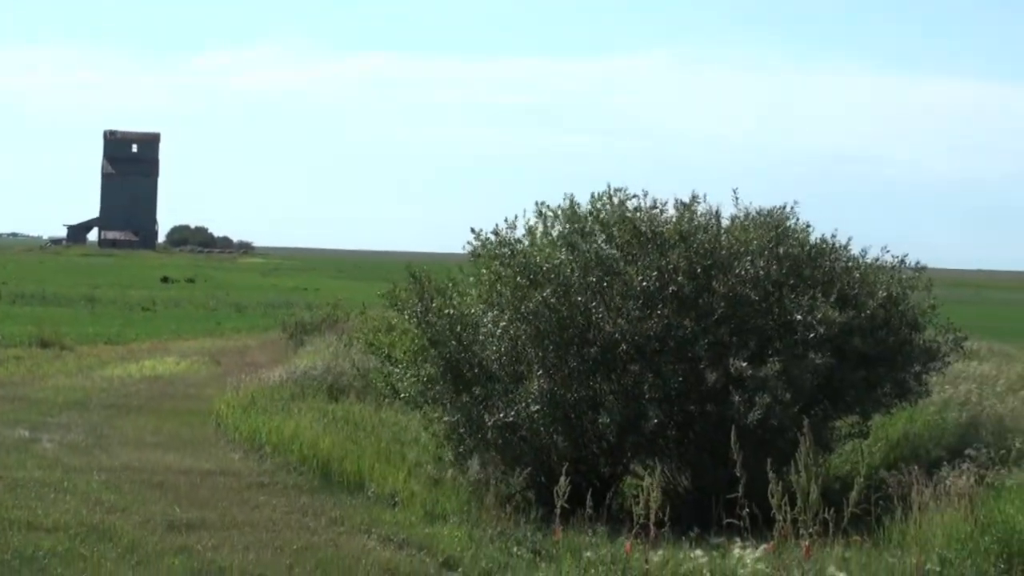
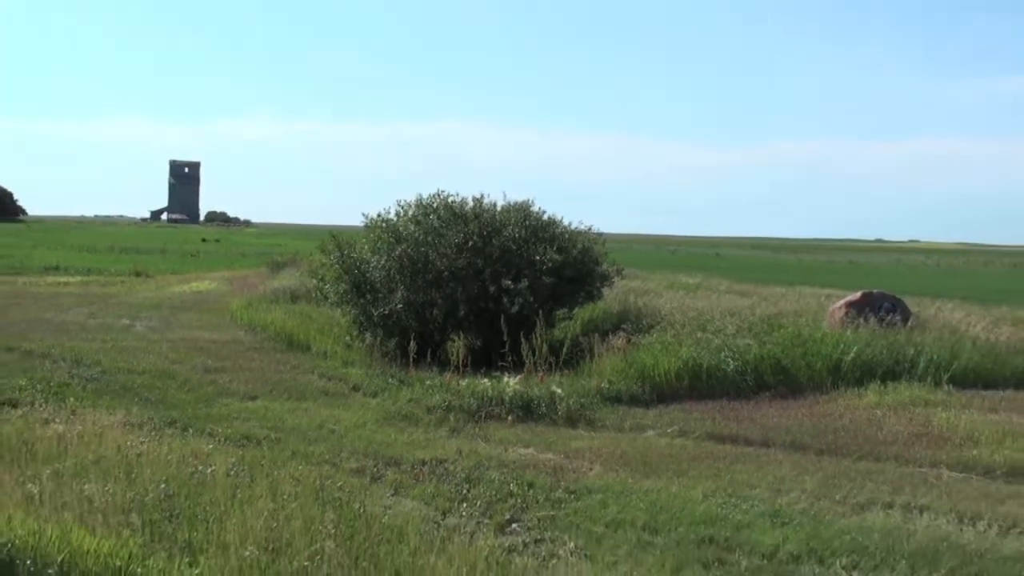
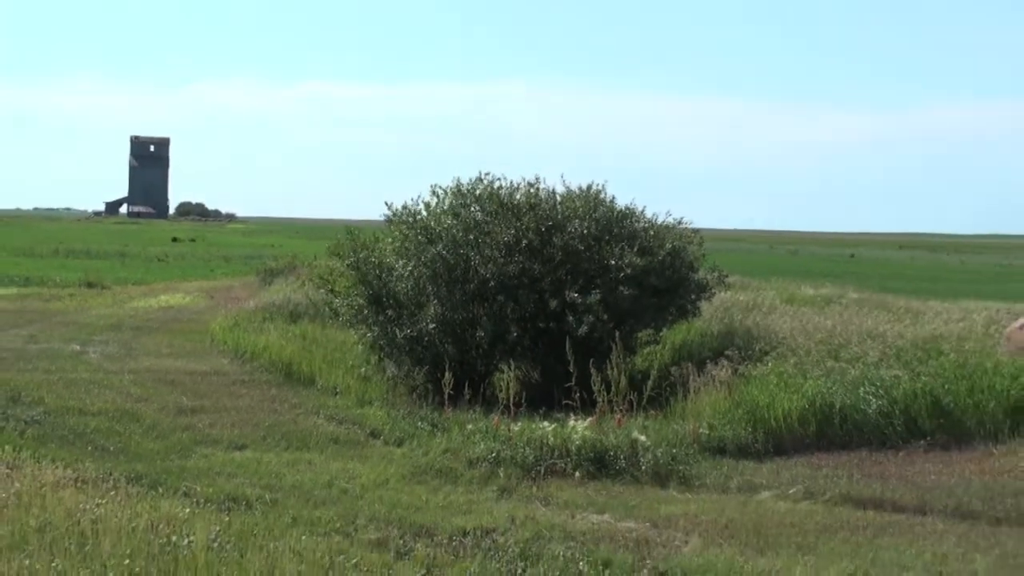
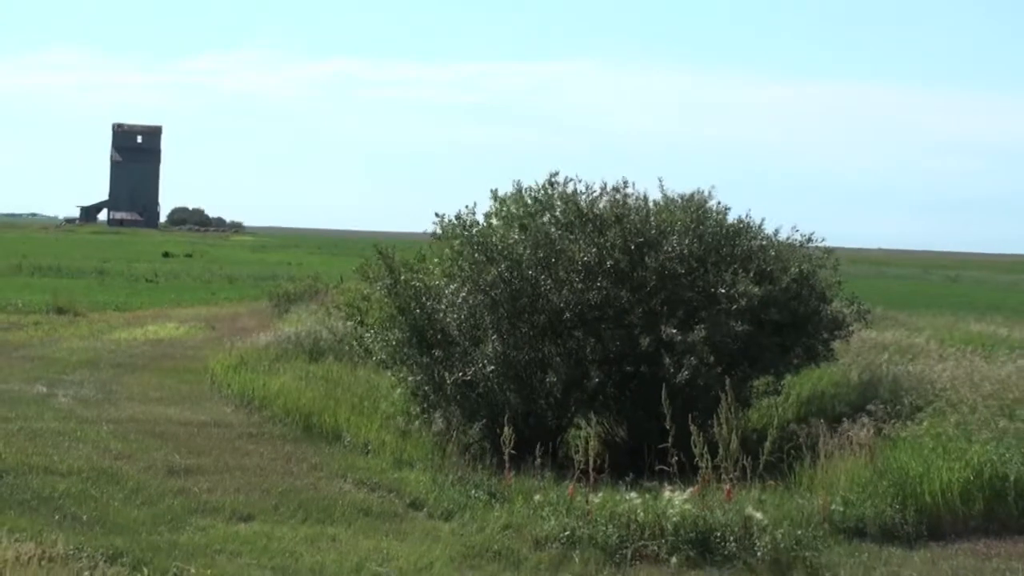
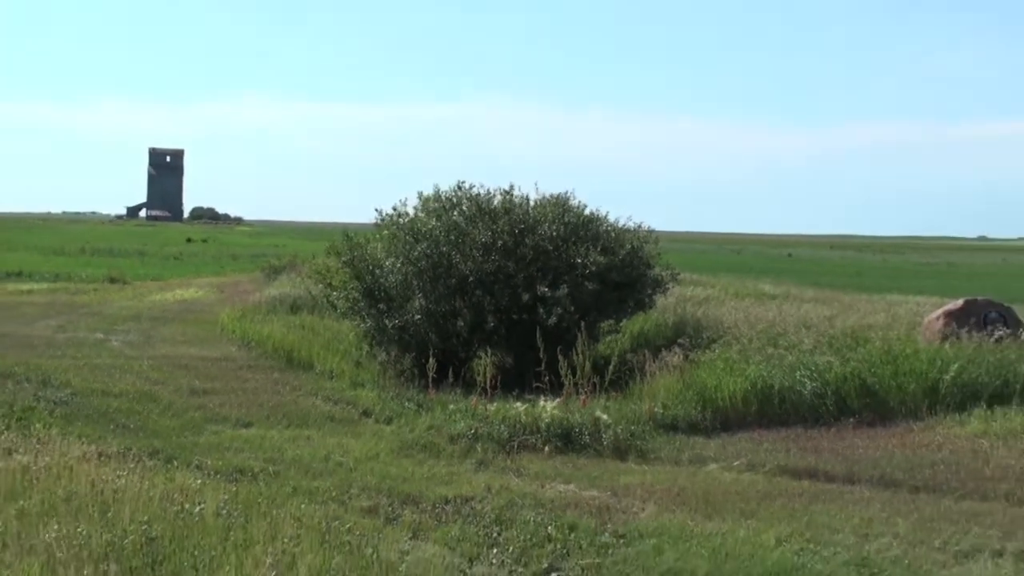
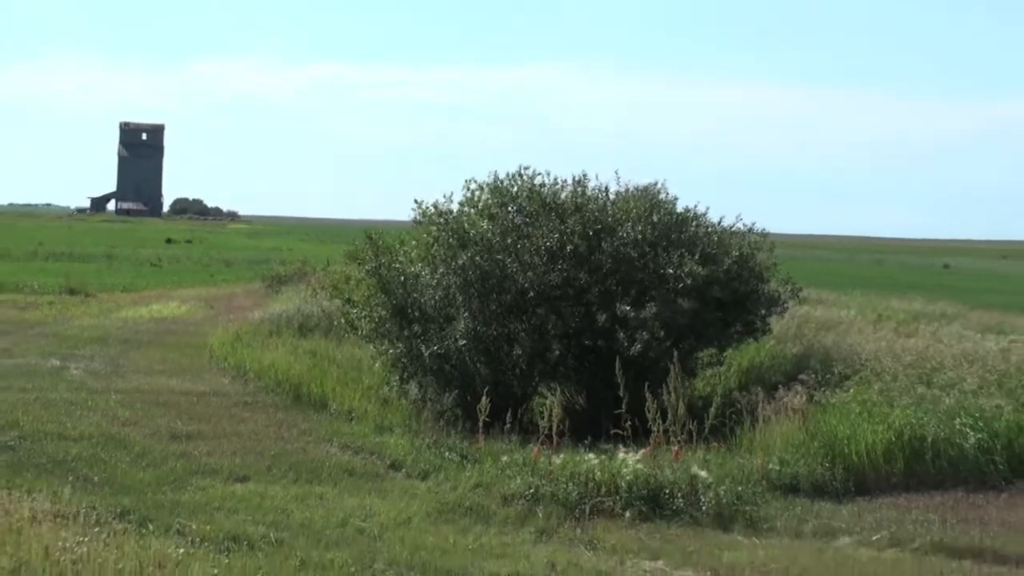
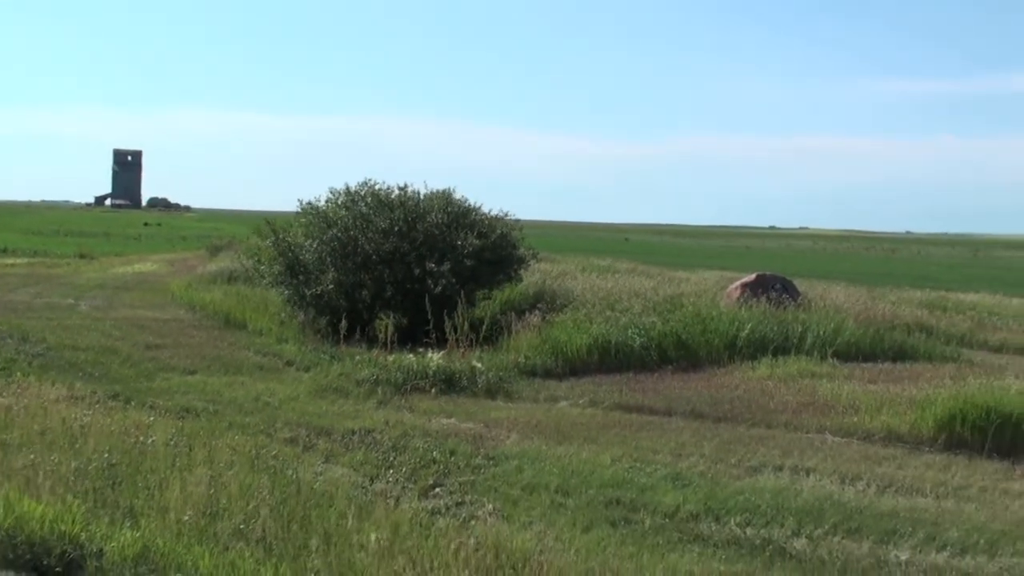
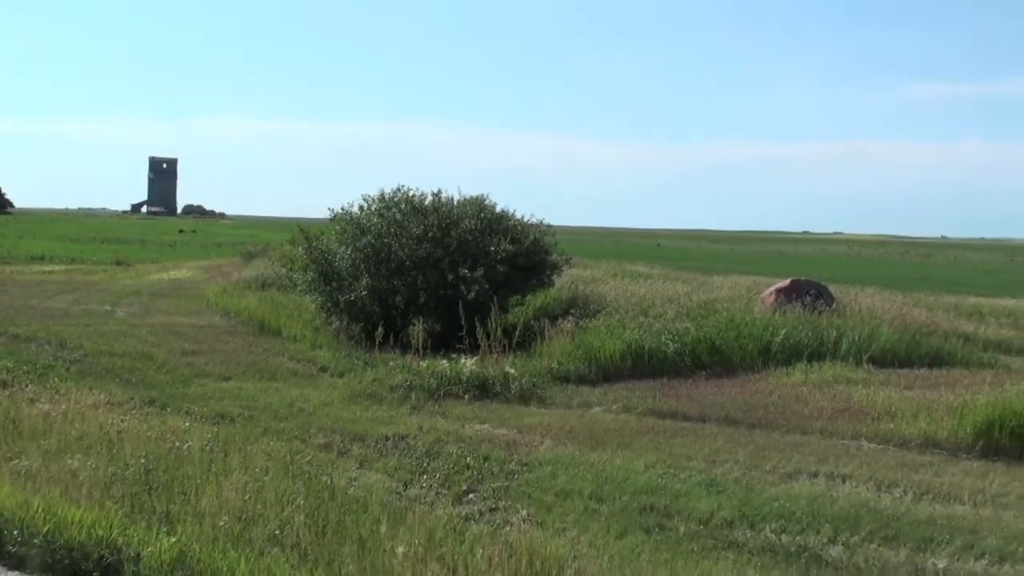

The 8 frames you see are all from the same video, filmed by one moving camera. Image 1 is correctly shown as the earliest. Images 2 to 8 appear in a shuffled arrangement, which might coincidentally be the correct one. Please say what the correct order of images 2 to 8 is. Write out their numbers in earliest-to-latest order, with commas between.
4, 6, 3, 5, 2, 8, 7
